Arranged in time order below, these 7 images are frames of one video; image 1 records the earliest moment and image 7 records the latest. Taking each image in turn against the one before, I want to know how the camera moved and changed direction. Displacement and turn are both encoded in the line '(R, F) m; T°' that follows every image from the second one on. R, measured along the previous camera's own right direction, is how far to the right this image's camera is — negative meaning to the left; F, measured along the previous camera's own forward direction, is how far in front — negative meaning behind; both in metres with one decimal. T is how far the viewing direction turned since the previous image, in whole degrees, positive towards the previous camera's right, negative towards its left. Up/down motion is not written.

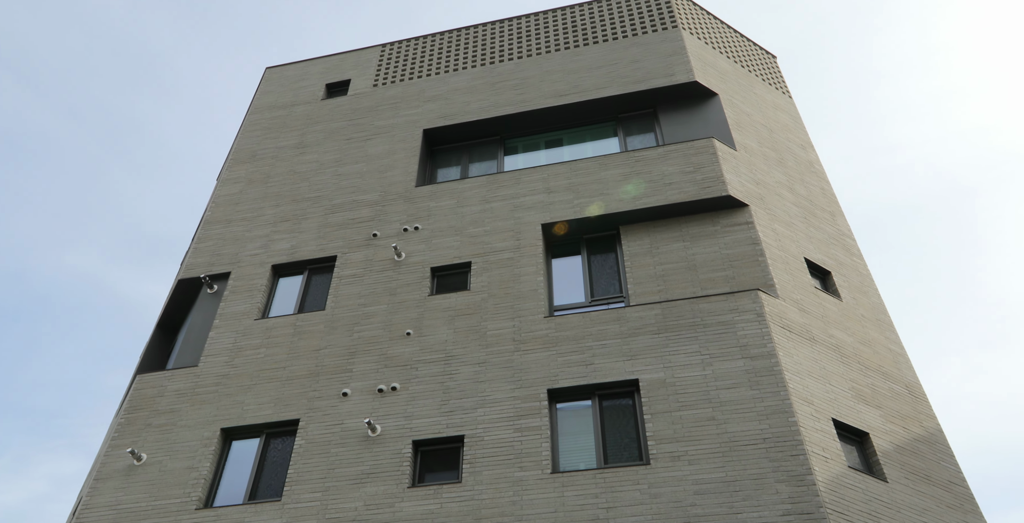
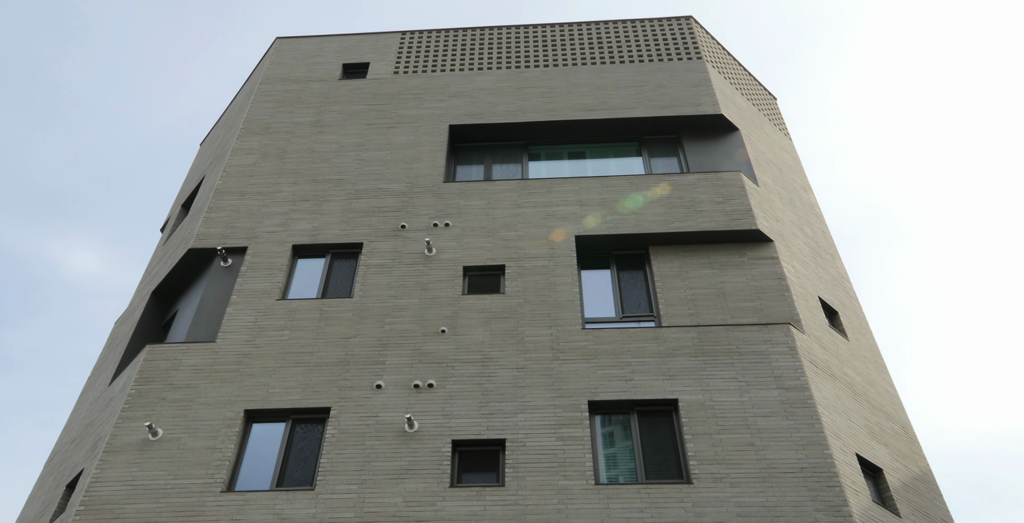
(-2.5, 0.0) m; +7°
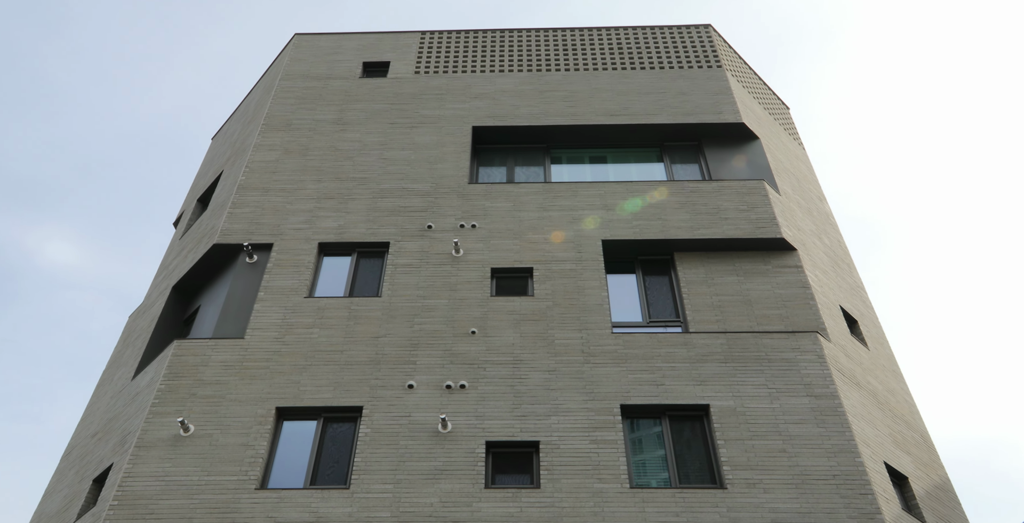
(-0.9, -0.1) m; +1°
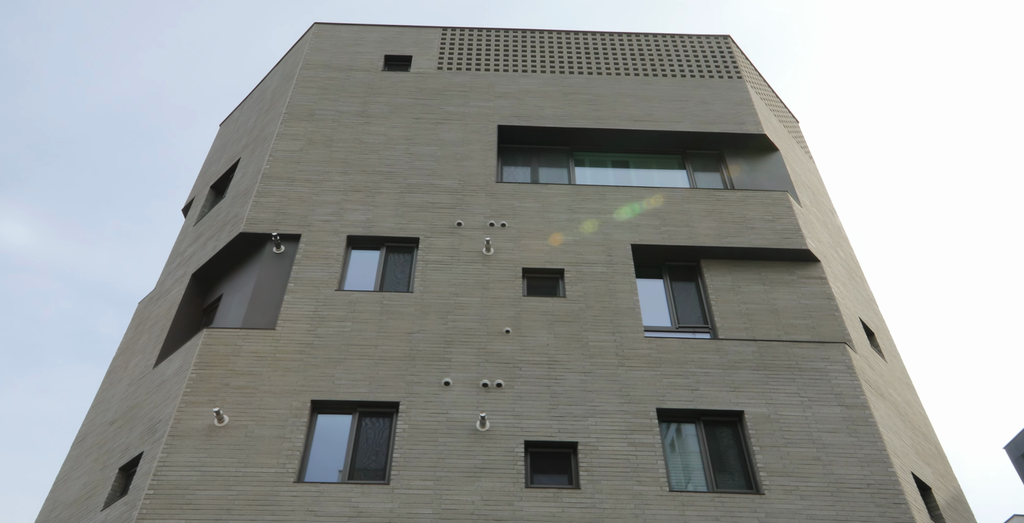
(-1.3, 0.0) m; +3°
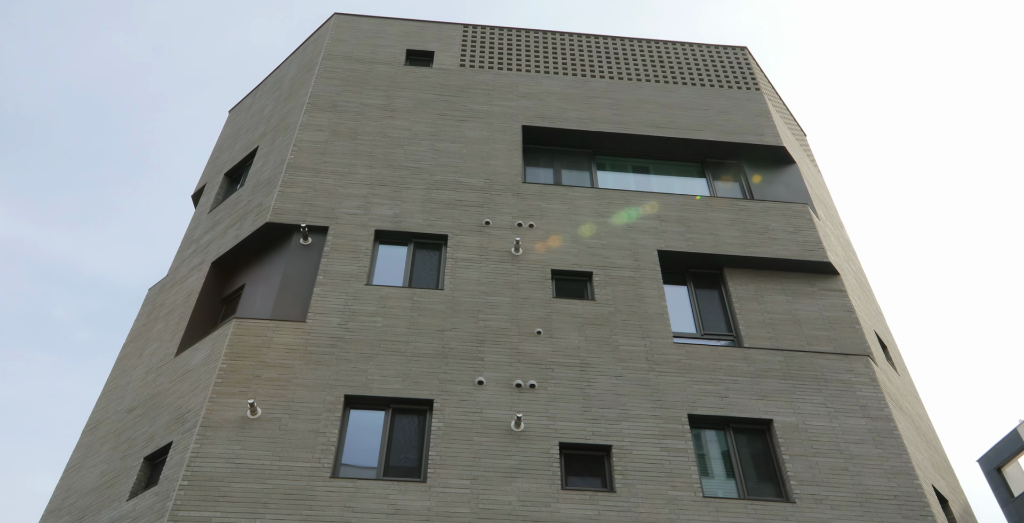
(-1.2, 0.0) m; +2°
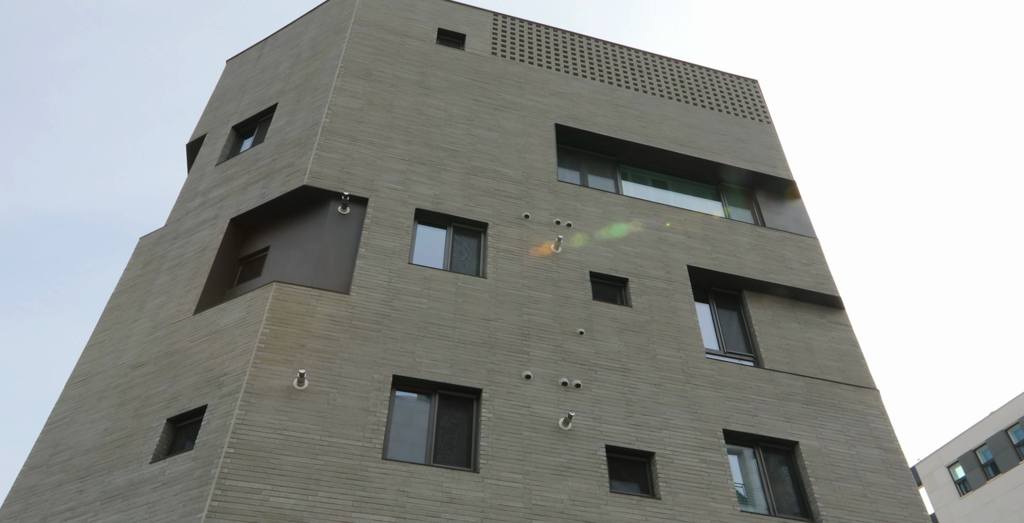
(-2.9, +0.3) m; +8°
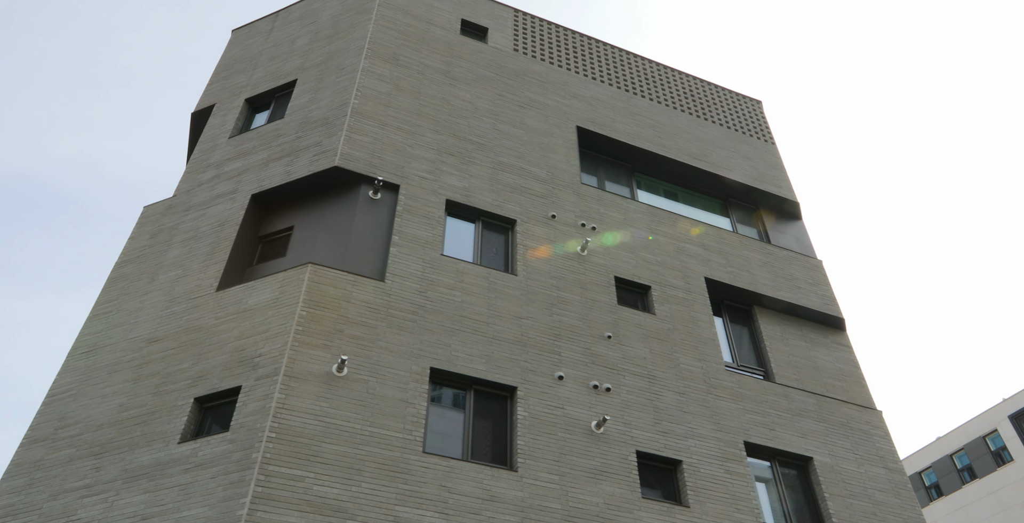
(-1.8, +0.2) m; +5°
